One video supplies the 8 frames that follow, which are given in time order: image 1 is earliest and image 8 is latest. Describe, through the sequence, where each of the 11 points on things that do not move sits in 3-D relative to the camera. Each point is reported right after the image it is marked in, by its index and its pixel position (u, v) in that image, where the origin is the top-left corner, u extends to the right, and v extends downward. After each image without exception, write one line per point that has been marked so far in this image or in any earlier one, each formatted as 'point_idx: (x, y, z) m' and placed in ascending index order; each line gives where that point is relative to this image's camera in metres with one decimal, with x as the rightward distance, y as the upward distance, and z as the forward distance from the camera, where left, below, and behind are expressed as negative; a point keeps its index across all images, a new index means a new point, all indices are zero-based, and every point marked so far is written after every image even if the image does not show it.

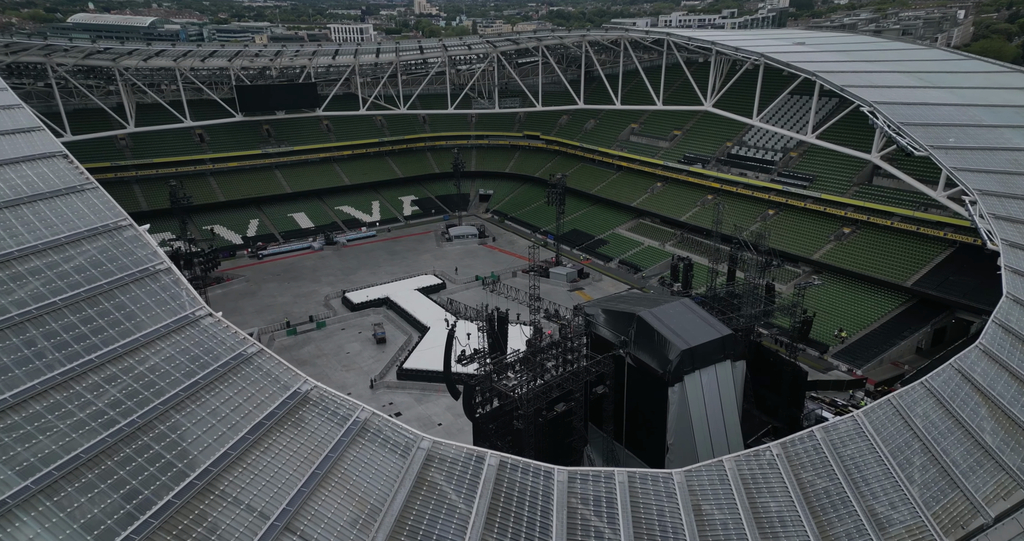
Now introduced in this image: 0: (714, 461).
0: (+6.1, -5.8, +19.6) m
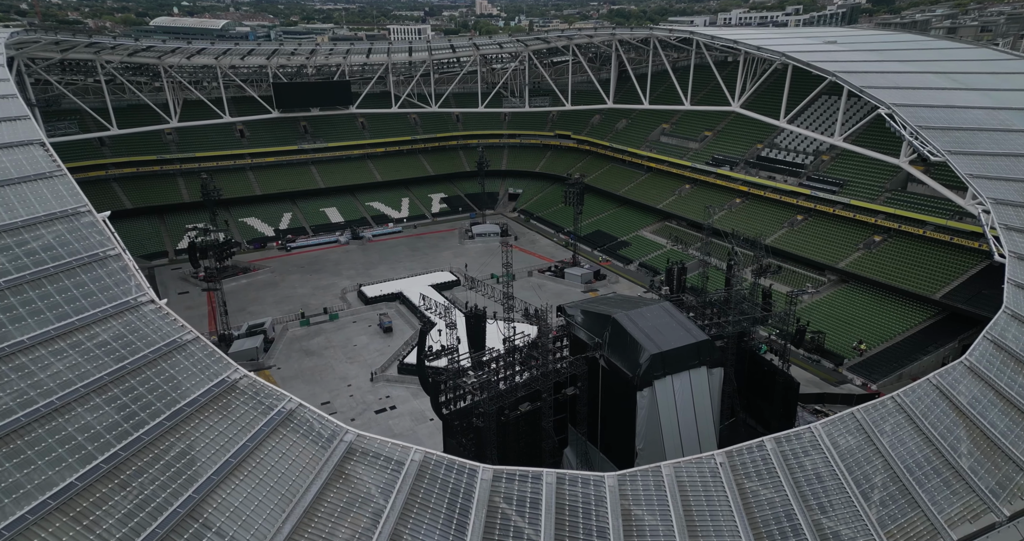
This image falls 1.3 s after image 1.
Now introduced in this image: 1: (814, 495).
0: (+4.2, -5.9, +19.3) m
1: (+9.2, -6.6, +19.5) m
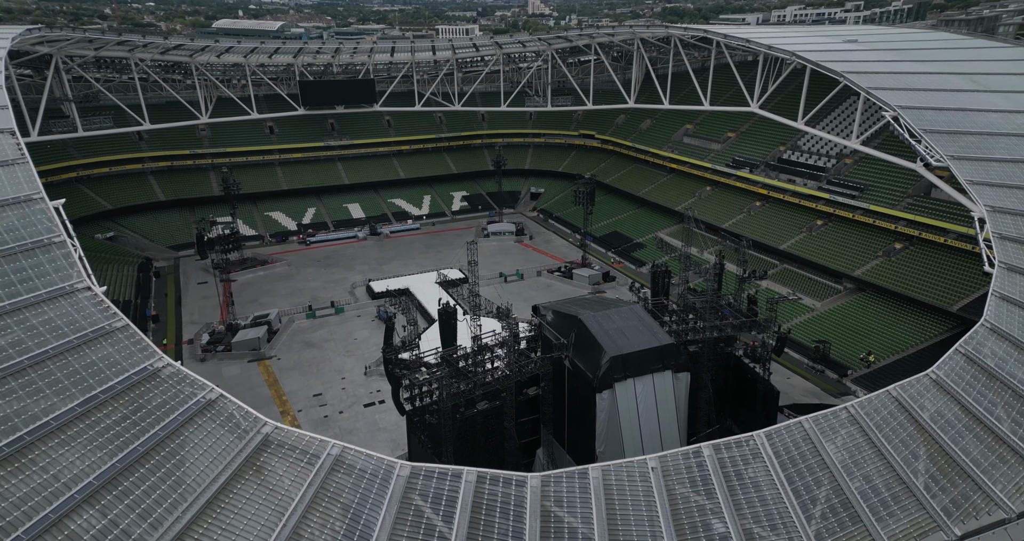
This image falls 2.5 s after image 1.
0: (+2.1, -6.0, +19.2) m
1: (+7.0, -6.8, +19.0) m
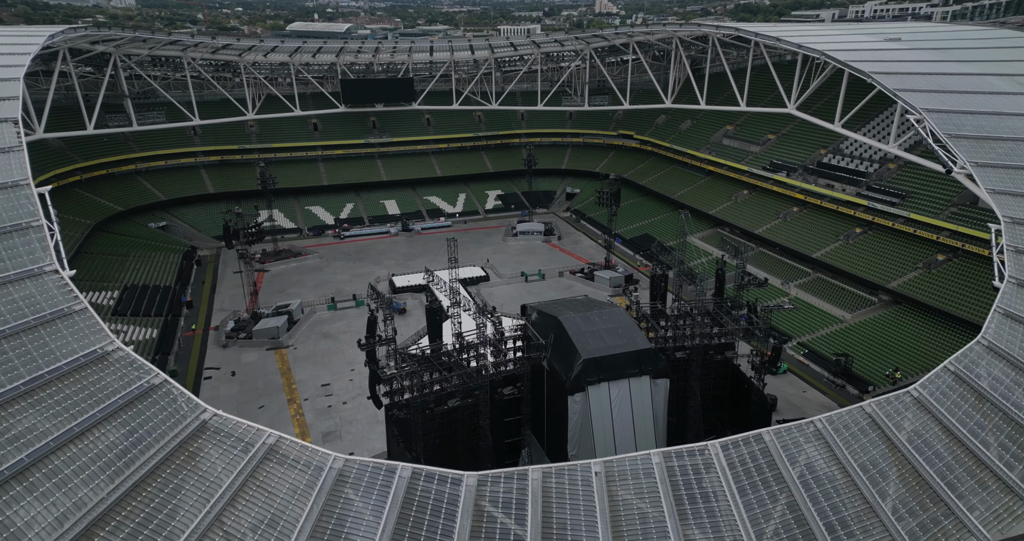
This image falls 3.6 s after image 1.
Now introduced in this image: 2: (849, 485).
0: (+0.4, -6.0, +19.1) m
1: (+5.2, -6.9, +18.4) m
2: (+10.1, -6.3, +19.2) m
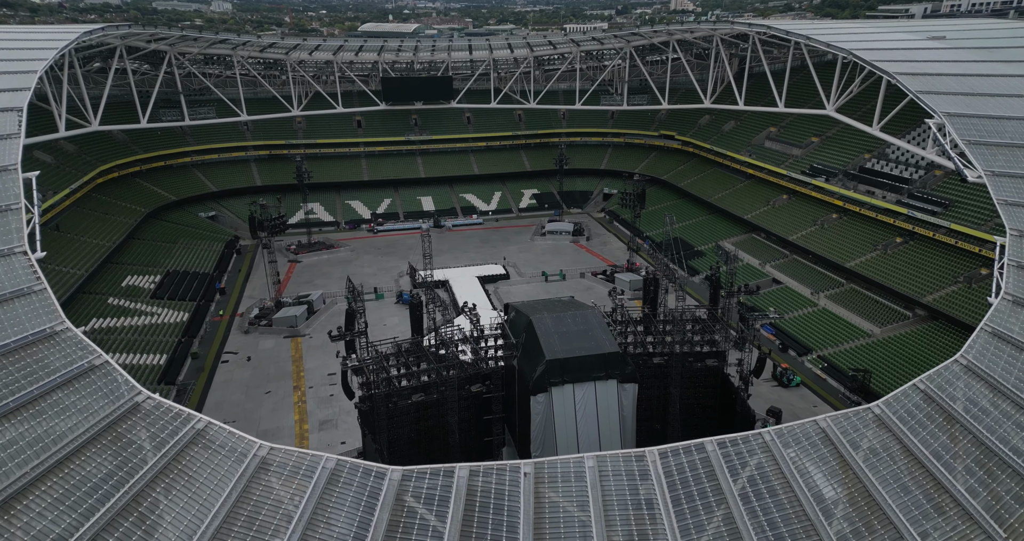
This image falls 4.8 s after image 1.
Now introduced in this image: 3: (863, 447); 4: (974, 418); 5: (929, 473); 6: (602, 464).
0: (-1.7, -5.9, +19.1) m
1: (+3.0, -7.0, +17.9) m
2: (+7.9, -6.6, +18.3) m
3: (+10.6, -5.3, +19.4) m
4: (+14.0, -4.5, +19.8) m
5: (+12.0, -5.8, +18.7) m
6: (+2.7, -5.9, +19.4) m
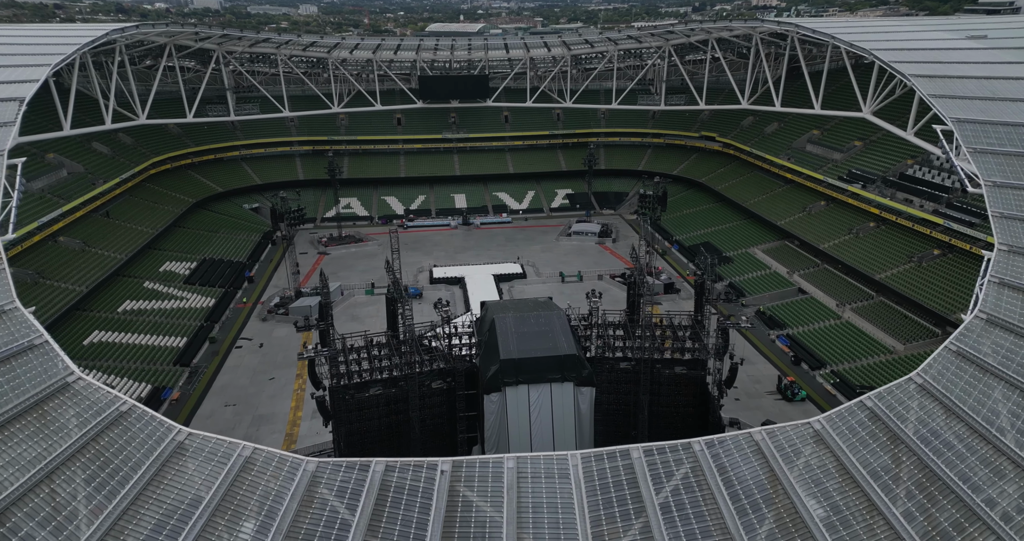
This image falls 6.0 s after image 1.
0: (-4.1, -5.7, +19.3) m
1: (+0.4, -7.0, +17.6) m
2: (+5.4, -6.7, +17.5) m
3: (+8.1, -5.6, +18.4) m
4: (+11.7, -4.9, +18.4) m
5: (+9.5, -6.1, +17.5) m
6: (+0.4, -5.8, +19.2) m
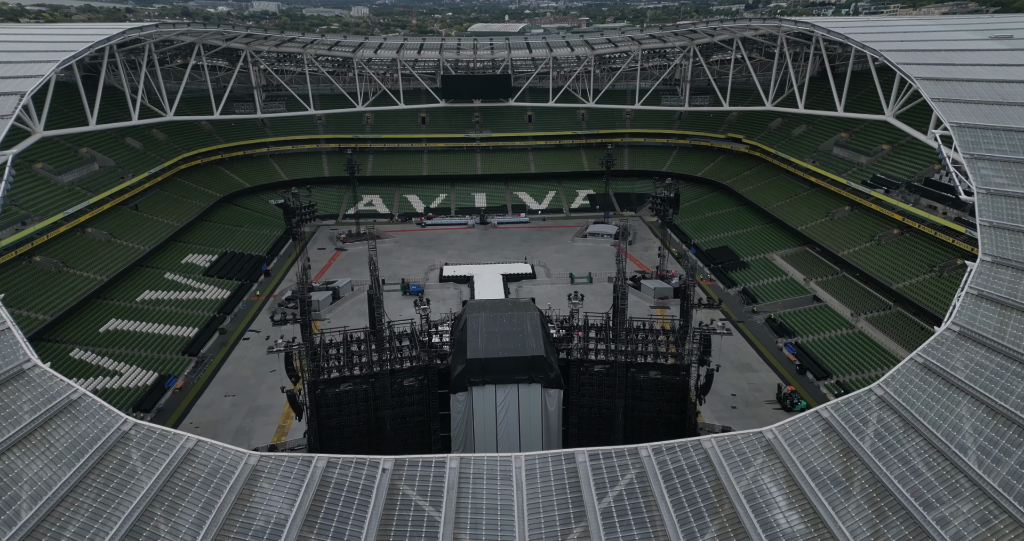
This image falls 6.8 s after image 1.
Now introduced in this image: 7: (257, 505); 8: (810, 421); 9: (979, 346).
0: (-5.8, -5.6, +19.5) m
1: (-1.4, -6.9, +17.5) m
2: (+3.6, -6.8, +17.1) m
3: (+6.4, -5.7, +17.7) m
4: (+9.9, -5.1, +17.5) m
5: (+7.7, -6.3, +16.8) m
6: (-1.3, -5.8, +19.0) m
7: (-7.0, -6.4, +18.1) m
8: (+8.9, -4.5, +18.7) m
9: (+14.2, -2.3, +19.7) m
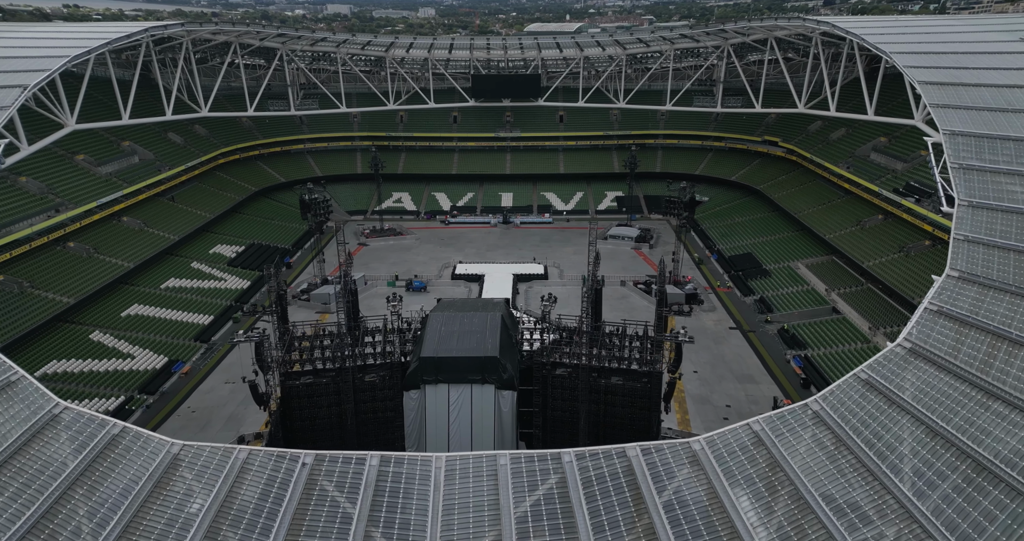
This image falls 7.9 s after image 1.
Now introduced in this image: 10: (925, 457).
0: (-8.0, -5.3, +19.8) m
1: (-3.8, -6.8, +17.4) m
2: (+1.0, -6.9, +16.6) m
3: (+4.0, -5.9, +17.0) m
4: (+7.5, -5.4, +16.4) m
5: (+5.2, -6.5, +16.0) m
6: (-3.6, -5.7, +18.9) m
7: (-9.4, -6.1, +18.5) m
8: (+6.6, -4.7, +17.8) m
9: (+12.0, -2.7, +18.3) m
10: (+10.8, -4.9, +16.8) m
